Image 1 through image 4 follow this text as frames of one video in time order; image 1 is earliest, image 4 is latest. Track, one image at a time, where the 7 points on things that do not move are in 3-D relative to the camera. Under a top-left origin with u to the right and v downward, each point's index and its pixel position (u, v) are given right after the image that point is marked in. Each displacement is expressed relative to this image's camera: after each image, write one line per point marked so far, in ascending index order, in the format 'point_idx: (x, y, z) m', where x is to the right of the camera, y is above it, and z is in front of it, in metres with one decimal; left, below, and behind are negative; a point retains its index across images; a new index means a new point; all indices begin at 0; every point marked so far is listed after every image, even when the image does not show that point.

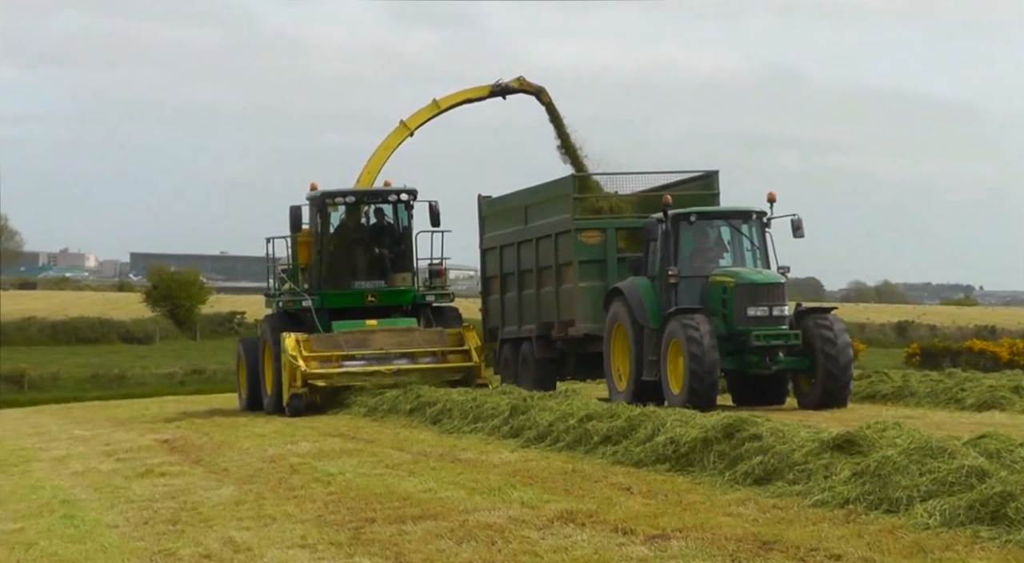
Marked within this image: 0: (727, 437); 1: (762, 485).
0: (+1.3, -0.9, +8.5) m
1: (+1.4, -1.1, +7.8) m
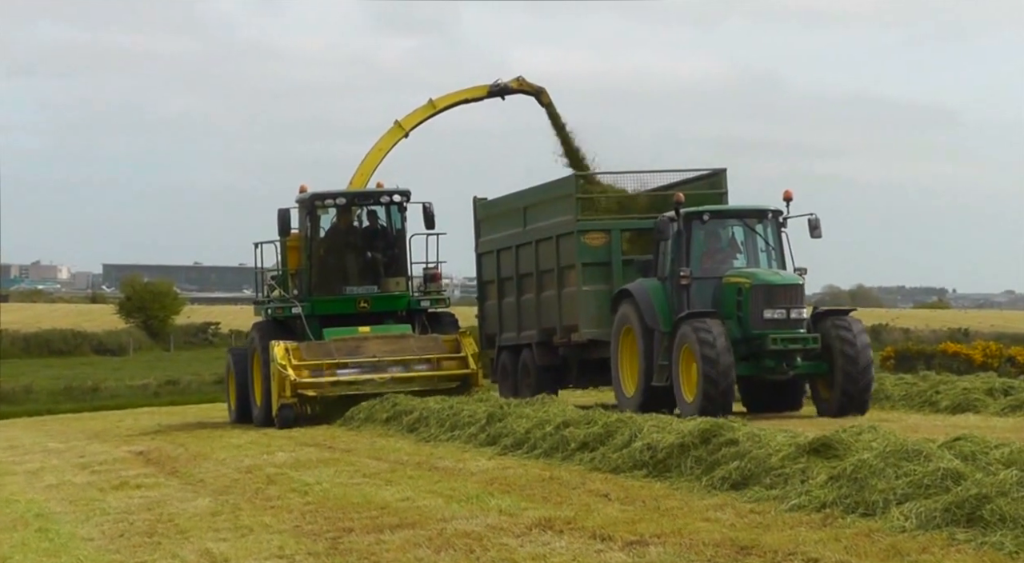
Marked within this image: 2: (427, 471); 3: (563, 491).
0: (+1.2, -1.0, +8.5) m
1: (+1.3, -1.2, +7.8) m
2: (-0.5, -1.1, +8.5) m
3: (+0.3, -1.2, +7.9) m
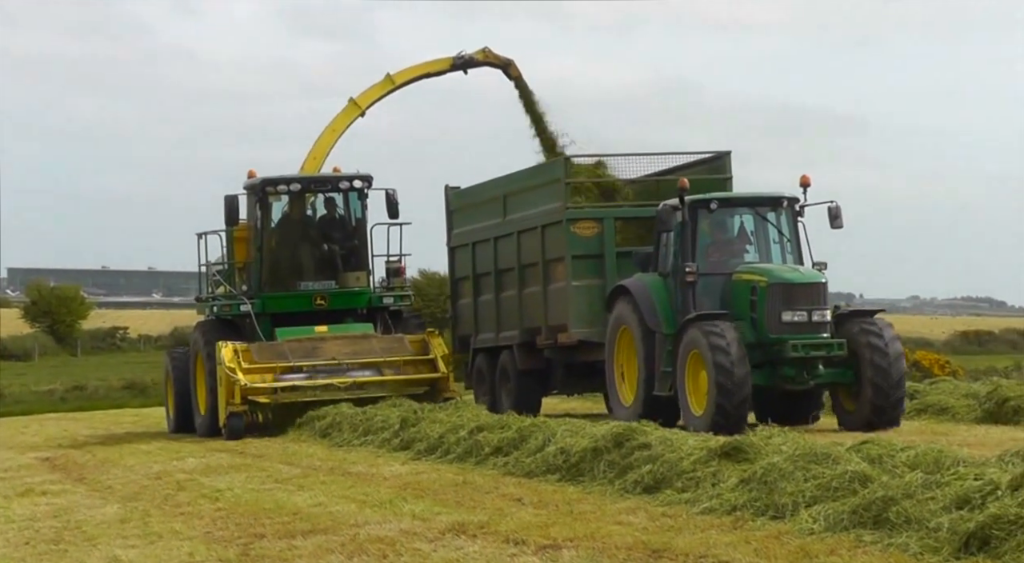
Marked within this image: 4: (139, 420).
0: (+0.6, -1.0, +8.5) m
1: (+0.8, -1.2, +7.9) m
2: (-1.0, -1.2, +8.4) m
3: (-0.2, -1.2, +7.9) m
4: (-4.7, -1.7, +17.5) m
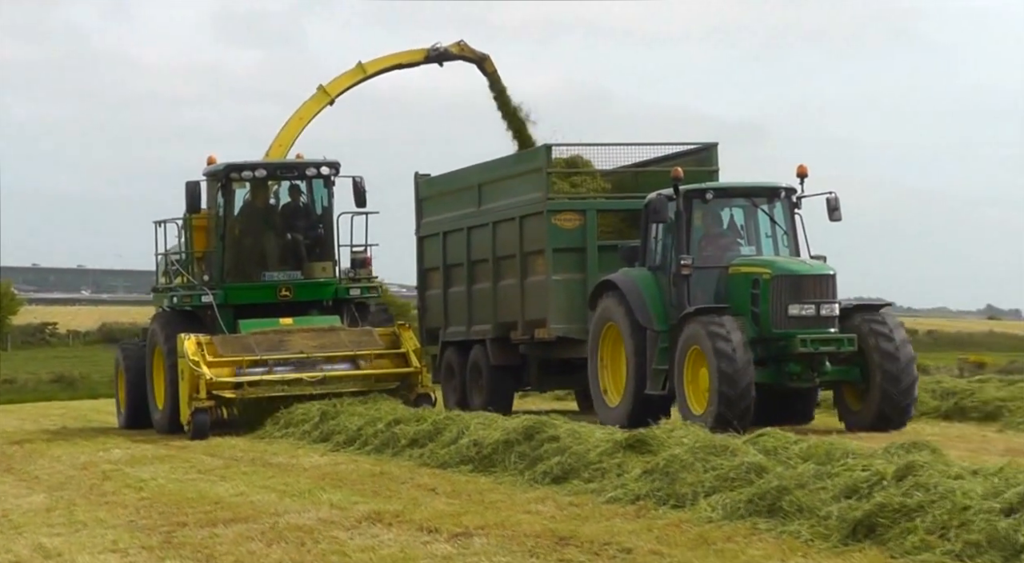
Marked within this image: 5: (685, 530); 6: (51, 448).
0: (+0.1, -1.0, +8.9) m
1: (+0.3, -1.2, +8.2) m
2: (-1.5, -1.1, +8.7) m
3: (-0.7, -1.2, +8.2) m
4: (-5.5, -1.7, +17.6) m
5: (+0.9, -1.3, +7.3) m
6: (-3.3, -1.2, +10.2) m
